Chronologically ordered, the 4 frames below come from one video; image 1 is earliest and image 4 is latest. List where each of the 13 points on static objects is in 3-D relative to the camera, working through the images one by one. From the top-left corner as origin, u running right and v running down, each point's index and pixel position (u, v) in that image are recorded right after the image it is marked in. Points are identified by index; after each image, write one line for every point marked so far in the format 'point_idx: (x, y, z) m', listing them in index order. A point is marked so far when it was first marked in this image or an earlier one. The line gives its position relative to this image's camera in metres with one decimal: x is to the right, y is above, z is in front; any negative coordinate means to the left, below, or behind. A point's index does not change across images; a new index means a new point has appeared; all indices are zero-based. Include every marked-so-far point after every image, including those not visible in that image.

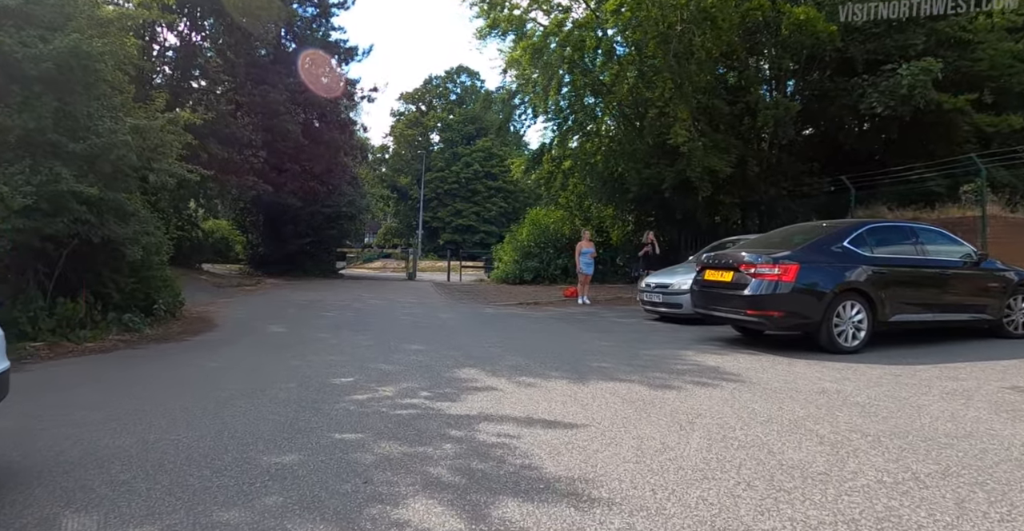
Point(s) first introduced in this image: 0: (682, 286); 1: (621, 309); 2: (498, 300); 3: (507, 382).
0: (+3.4, -0.4, +12.6) m
1: (+2.7, -1.1, +16.1) m
2: (-0.4, -1.0, +17.9) m
3: (0.0, -1.2, +6.2) m
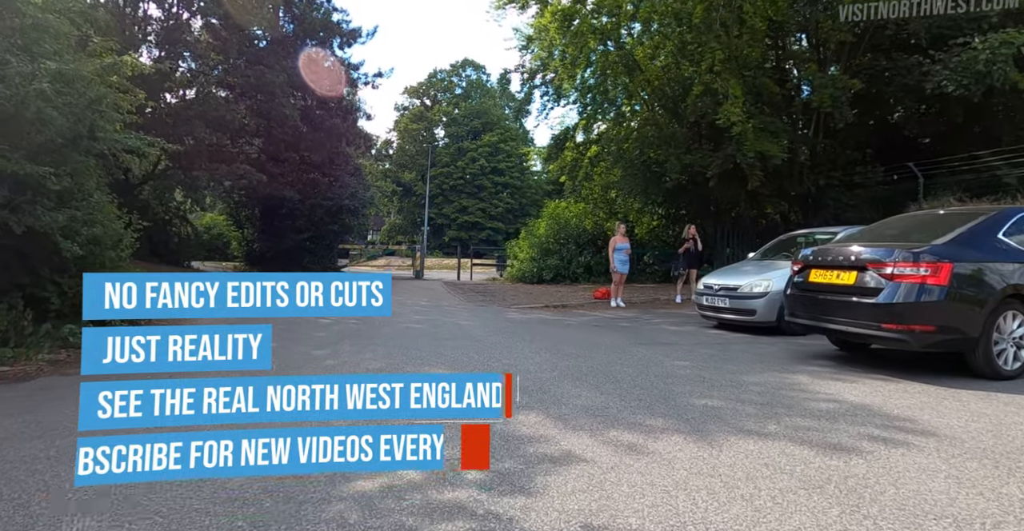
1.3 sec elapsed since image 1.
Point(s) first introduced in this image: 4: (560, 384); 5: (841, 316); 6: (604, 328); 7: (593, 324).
0: (+4.0, -0.4, +10.4) m
1: (+3.3, -1.1, +13.9) m
2: (+0.2, -0.9, +15.7) m
3: (+0.5, -1.1, +4.0) m
4: (+0.4, -1.1, +5.9) m
5: (+3.8, -0.6, +7.2) m
6: (+1.6, -1.1, +11.2) m
7: (+1.5, -1.1, +11.8) m
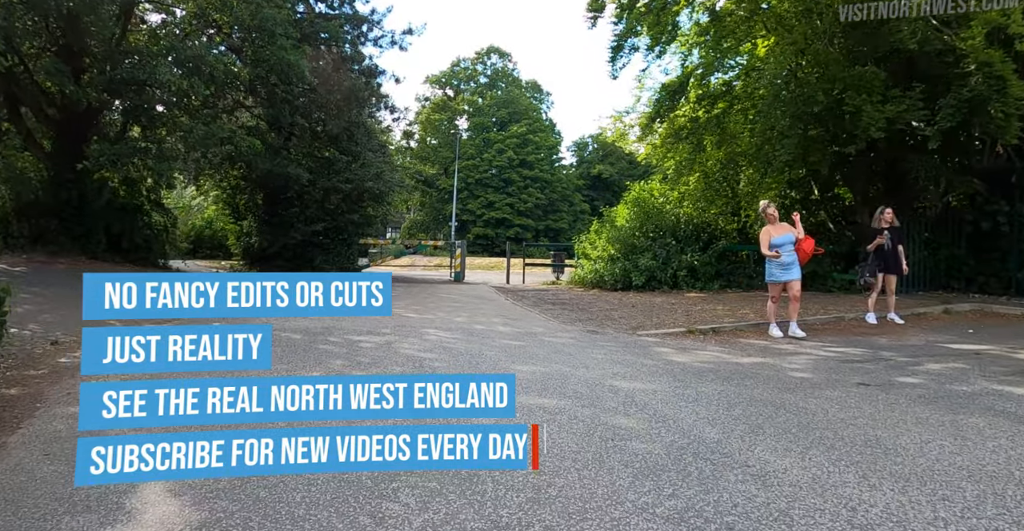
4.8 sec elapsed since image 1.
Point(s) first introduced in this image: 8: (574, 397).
0: (+5.8, -0.4, +4.8) m
1: (+5.2, -1.1, +8.4) m
2: (+2.1, -1.0, +10.3) m
3: (+2.2, -1.2, -1.5) m
4: (+2.1, -1.1, +0.4) m
5: (+5.5, -0.6, +1.7) m
6: (+3.4, -1.1, +5.7) m
7: (+3.3, -1.1, +6.3) m
8: (+0.5, -1.0, +4.7) m
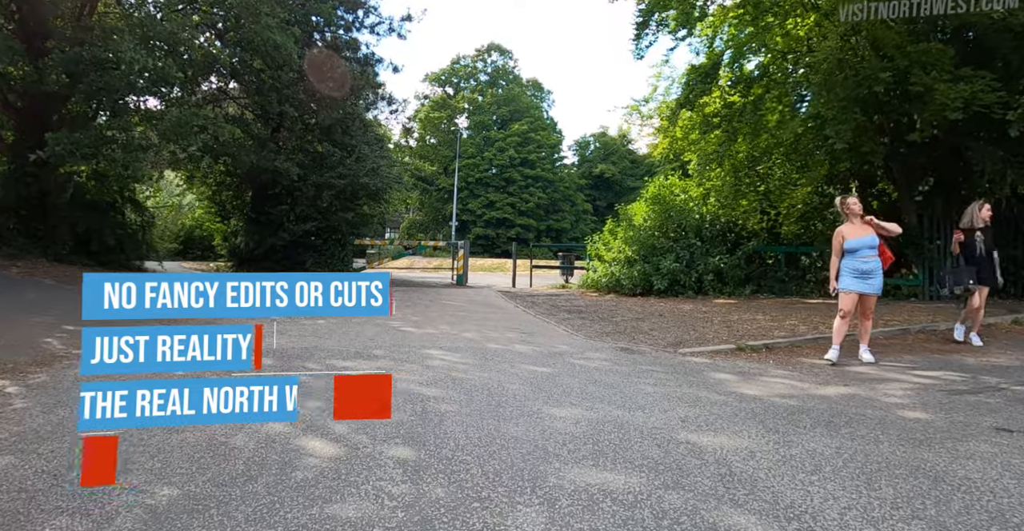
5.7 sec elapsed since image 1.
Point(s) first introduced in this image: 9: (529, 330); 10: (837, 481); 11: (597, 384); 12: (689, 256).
0: (+6.0, -0.5, +3.4) m
1: (+5.4, -1.2, +7.0) m
2: (+2.4, -1.0, +8.8) m
3: (+2.4, -1.2, -2.9) m
4: (+2.4, -1.2, -1.0) m
5: (+5.7, -0.7, +0.3) m
6: (+3.7, -1.2, +4.2) m
7: (+3.5, -1.2, +4.9) m
8: (+0.7, -1.1, +3.3) m
9: (+0.3, -0.9, +8.7) m
10: (+1.7, -1.1, +3.3) m
11: (+0.8, -1.0, +5.3) m
12: (+4.1, +0.2, +14.7) m
